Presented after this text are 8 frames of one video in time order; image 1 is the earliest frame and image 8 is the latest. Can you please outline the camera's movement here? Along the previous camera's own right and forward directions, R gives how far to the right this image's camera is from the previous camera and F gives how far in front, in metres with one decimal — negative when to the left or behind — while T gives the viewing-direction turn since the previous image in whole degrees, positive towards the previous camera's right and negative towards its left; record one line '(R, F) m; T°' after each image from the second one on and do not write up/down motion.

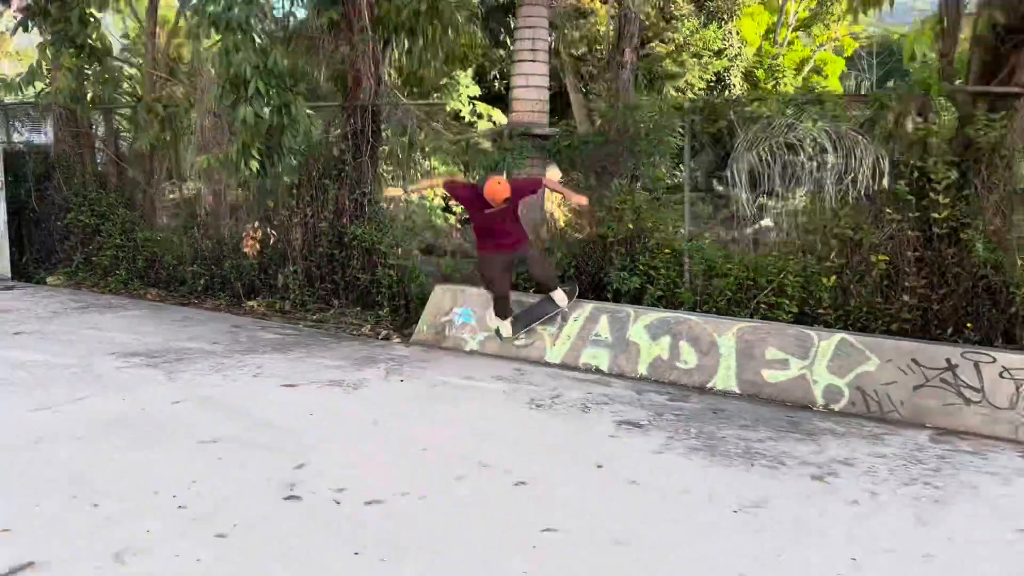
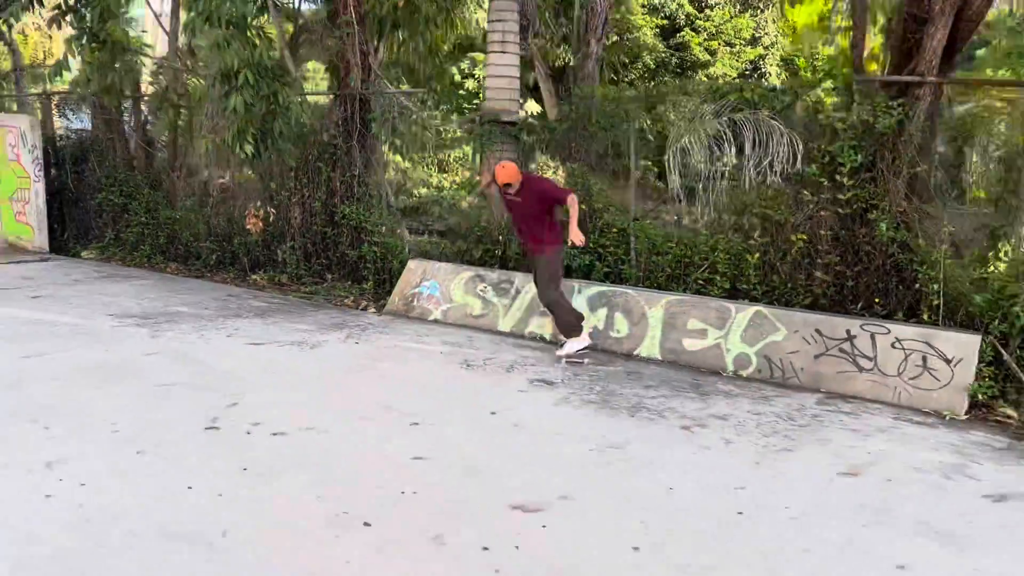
(+0.8, -0.5) m; -4°
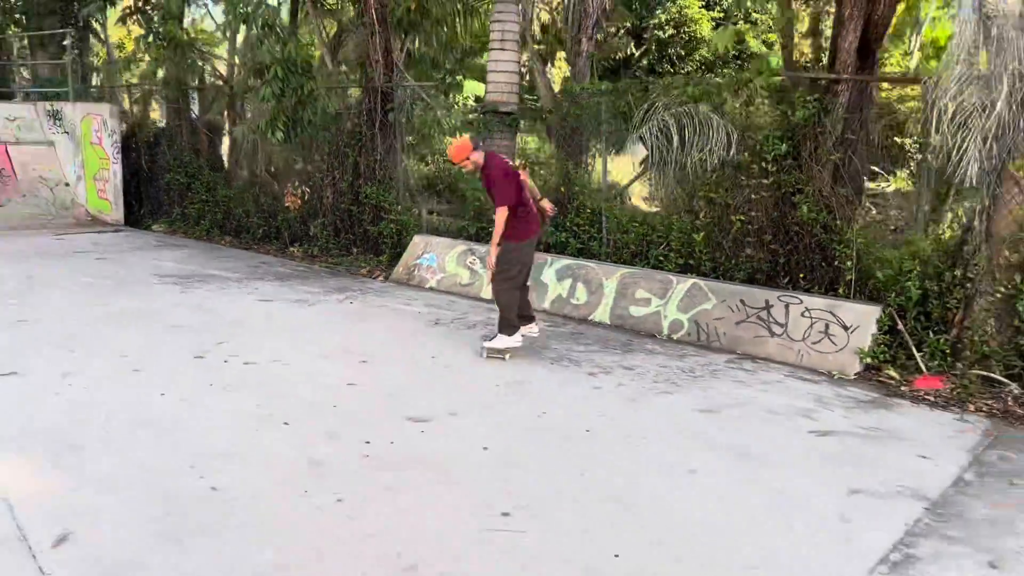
(+0.9, -0.8) m; -6°
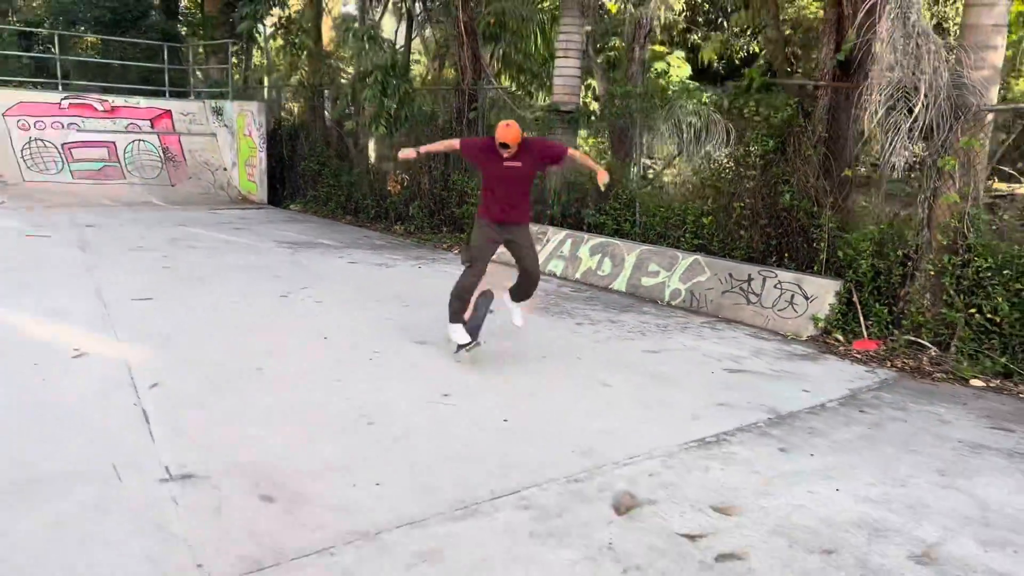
(+1.1, -1.2) m; -10°
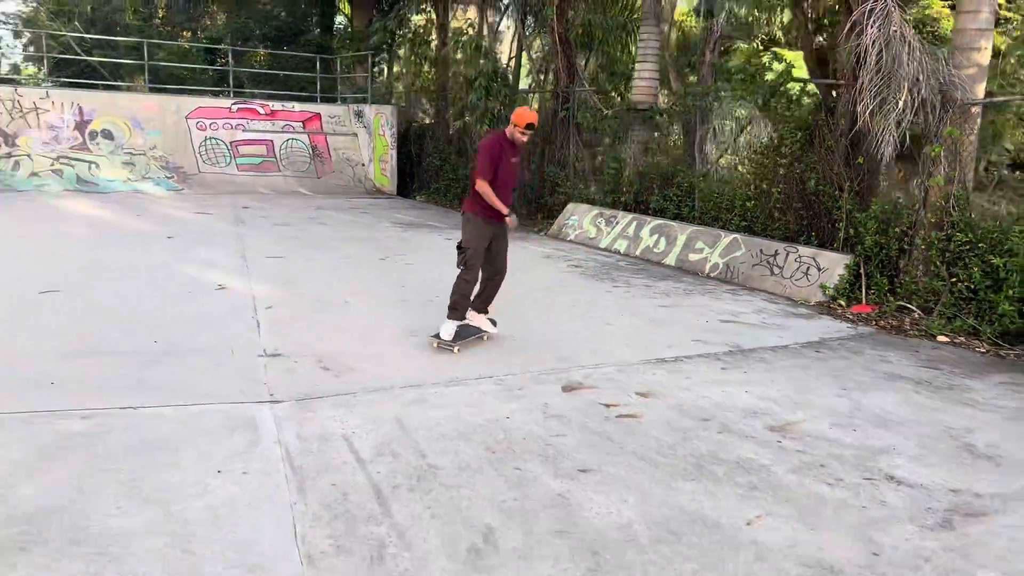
(+0.9, -1.2) m; -10°
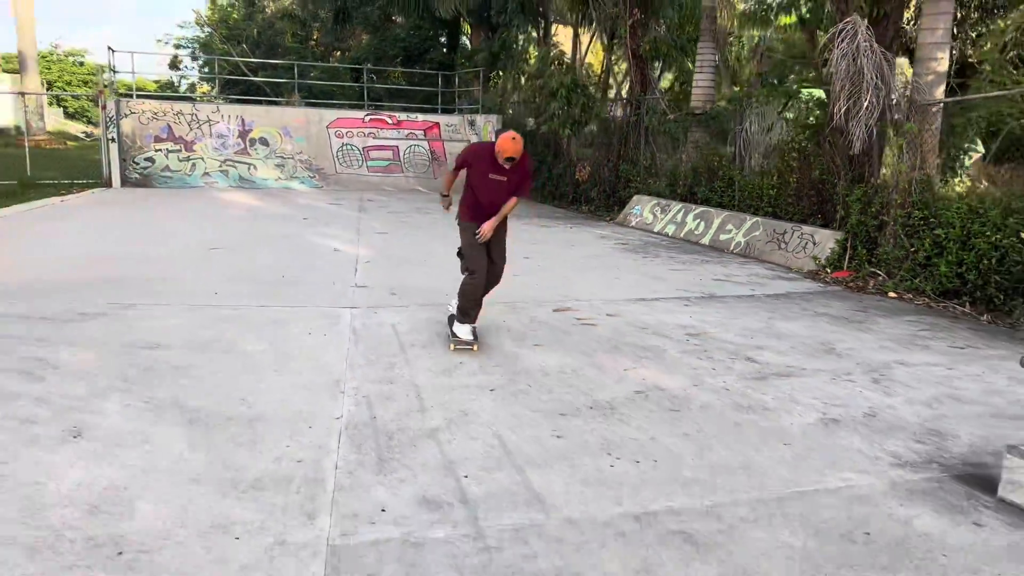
(+1.0, -1.8) m; -9°
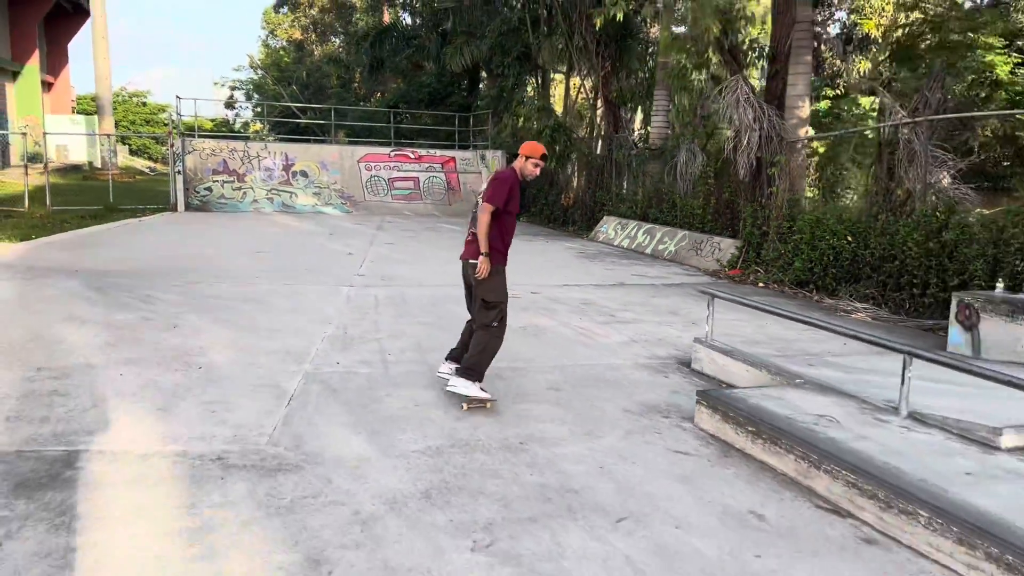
(+0.9, -2.5) m; -3°
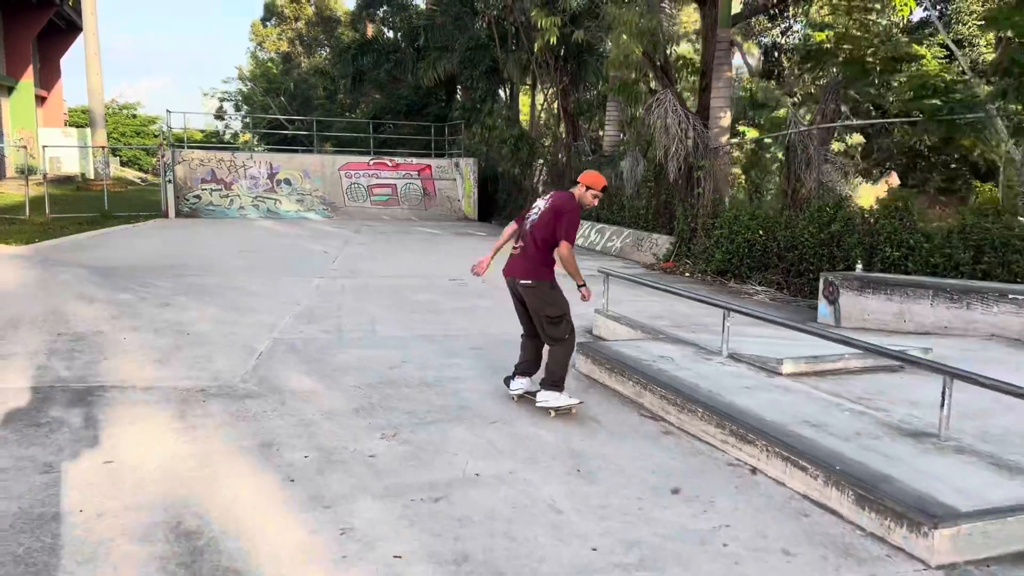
(+0.5, -1.2) m; +1°
